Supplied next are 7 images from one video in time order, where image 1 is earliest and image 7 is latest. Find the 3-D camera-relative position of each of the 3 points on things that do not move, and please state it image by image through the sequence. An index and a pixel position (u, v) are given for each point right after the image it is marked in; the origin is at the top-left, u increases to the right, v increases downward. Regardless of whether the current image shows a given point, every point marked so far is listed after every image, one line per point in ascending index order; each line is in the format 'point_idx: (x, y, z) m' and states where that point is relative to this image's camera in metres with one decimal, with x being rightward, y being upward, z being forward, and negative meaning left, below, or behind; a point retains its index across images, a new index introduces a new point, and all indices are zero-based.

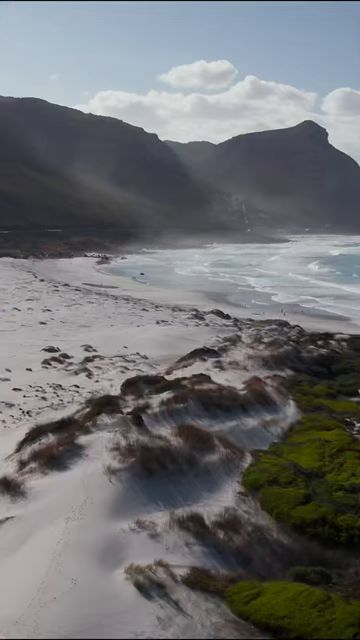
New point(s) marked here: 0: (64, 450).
0: (-1.3, -1.4, +11.2) m
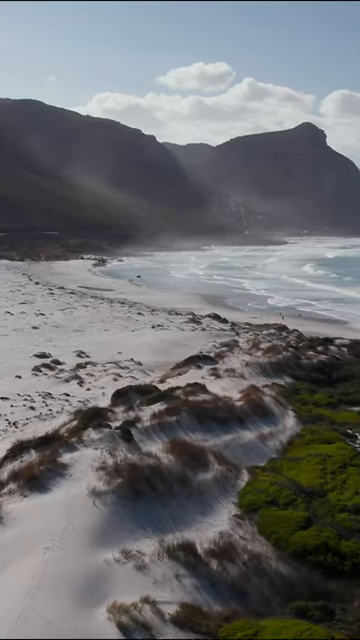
0: (-1.4, -1.5, +10.4) m
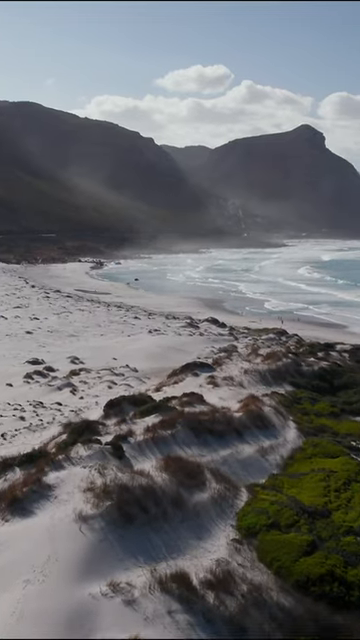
0: (-1.4, -1.6, +9.7) m
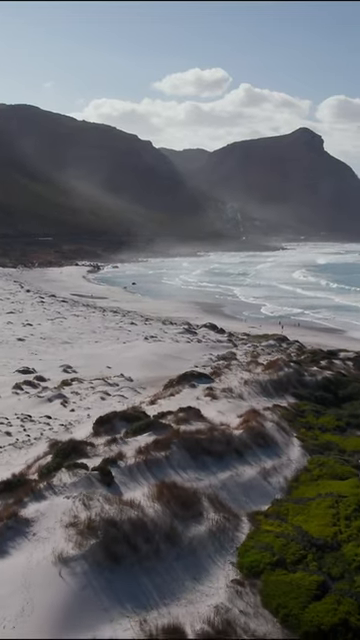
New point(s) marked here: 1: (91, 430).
0: (-1.5, -1.7, +8.7) m
1: (-1.2, -1.5, +13.9) m
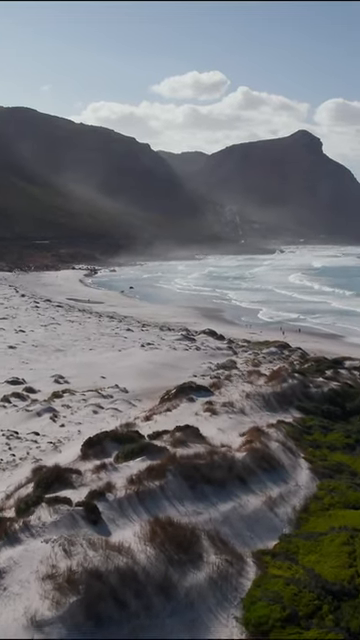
0: (-1.5, -1.9, +7.4) m
1: (-1.2, -1.6, +12.7) m
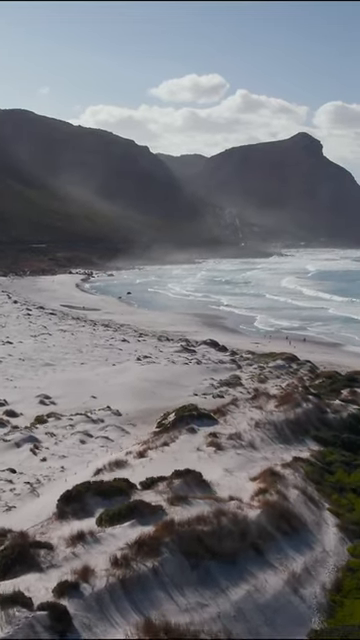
0: (-1.5, -2.1, +5.1) m
1: (-1.3, -1.9, +10.3) m
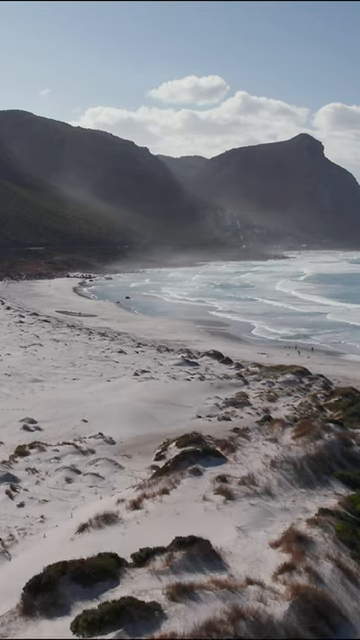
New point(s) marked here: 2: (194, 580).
0: (-1.5, -2.3, +2.7) m
1: (-1.2, -2.1, +7.9) m
2: (+0.2, -2.0, +8.2) m
